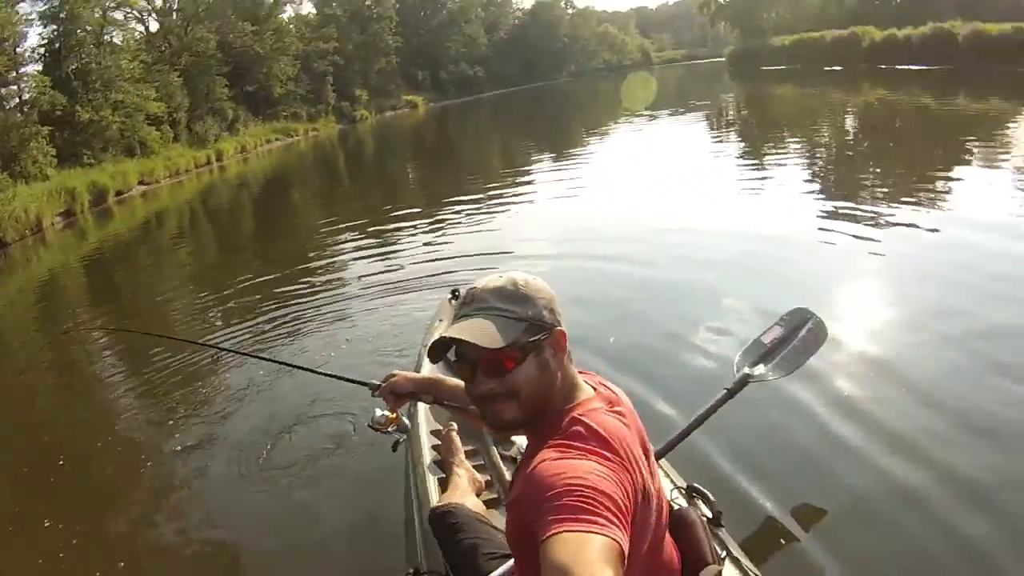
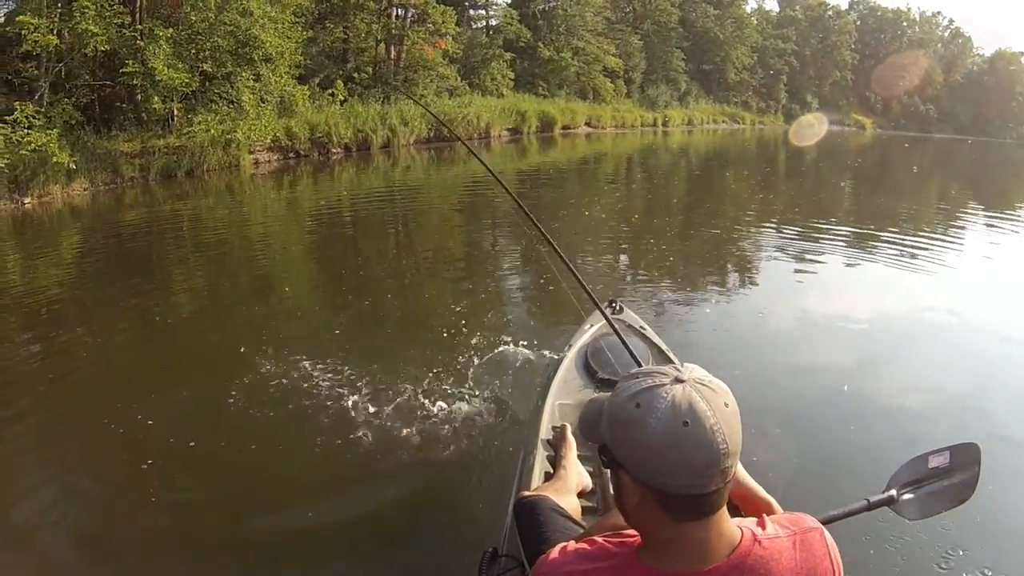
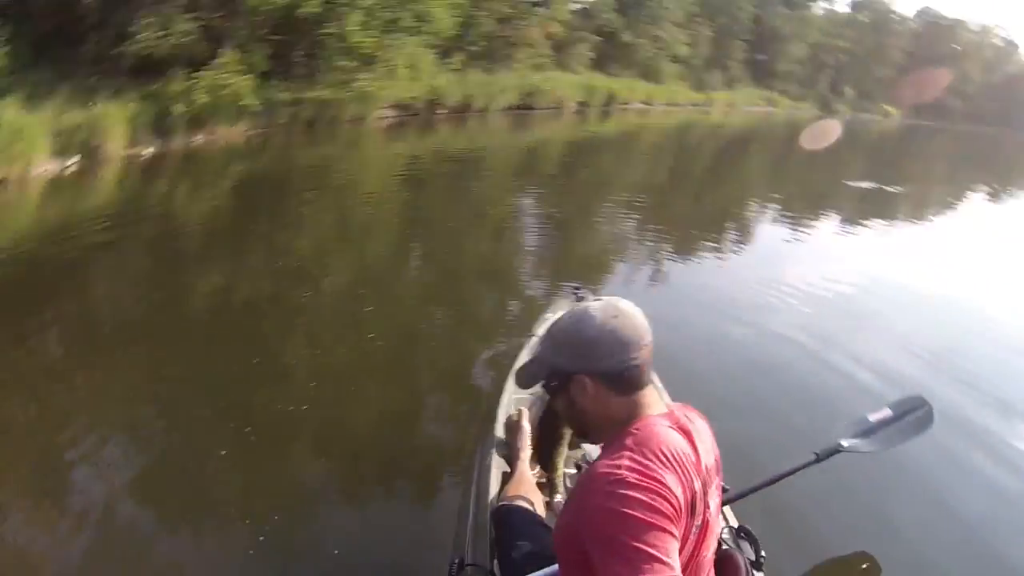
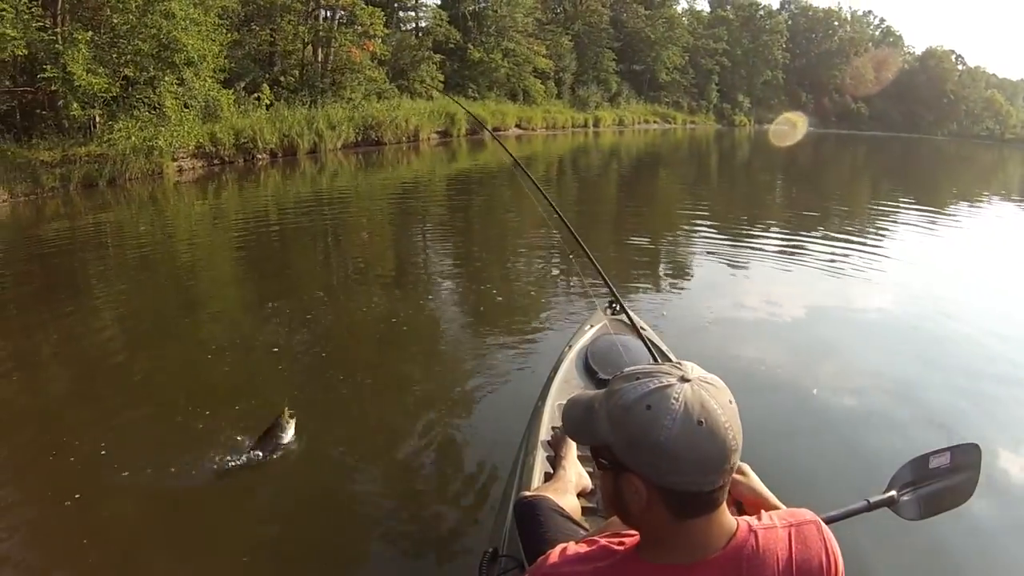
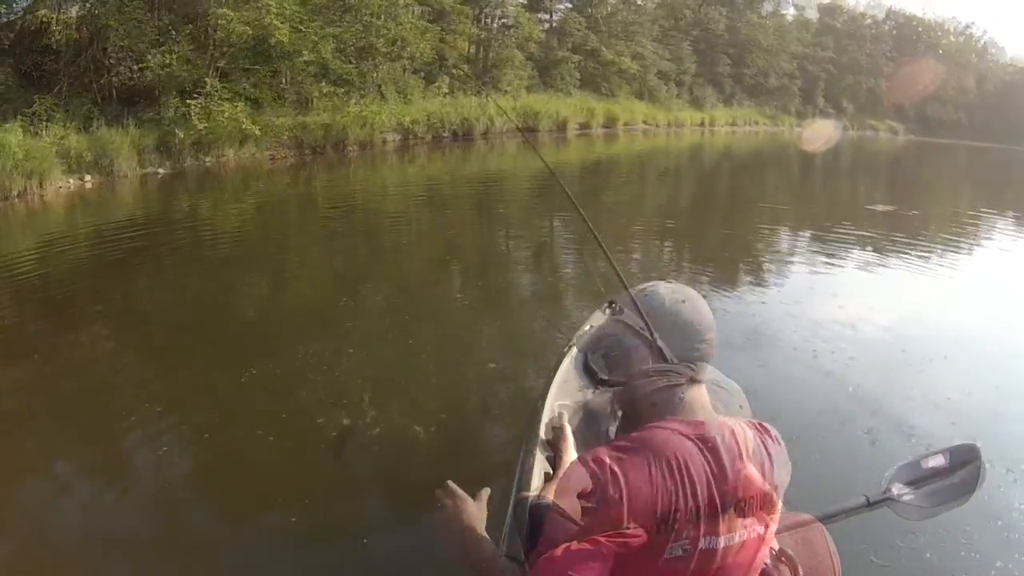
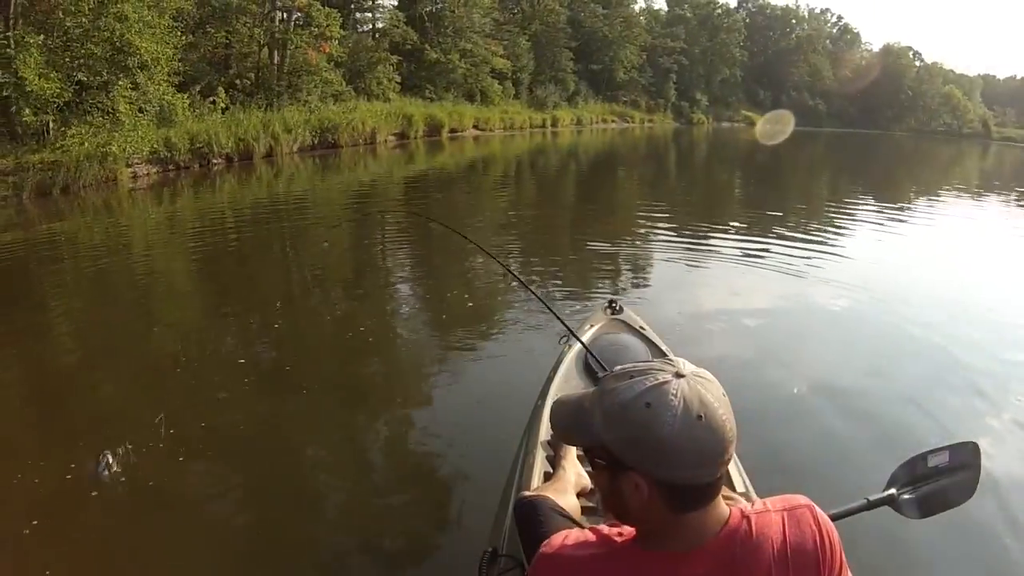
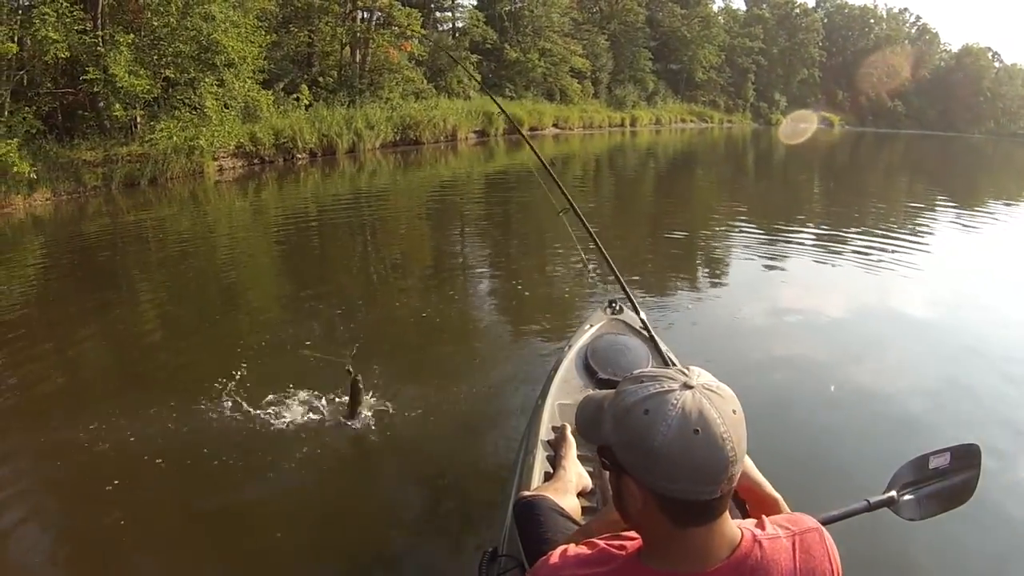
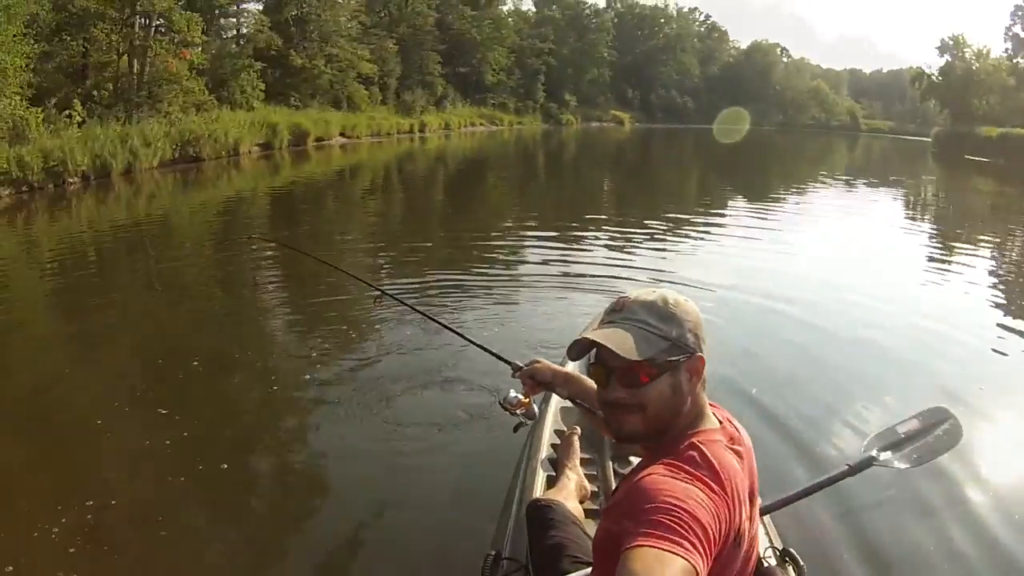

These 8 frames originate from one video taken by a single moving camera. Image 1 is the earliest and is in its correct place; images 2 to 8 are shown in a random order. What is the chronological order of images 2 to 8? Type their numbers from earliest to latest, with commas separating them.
8, 6, 4, 7, 2, 5, 3
